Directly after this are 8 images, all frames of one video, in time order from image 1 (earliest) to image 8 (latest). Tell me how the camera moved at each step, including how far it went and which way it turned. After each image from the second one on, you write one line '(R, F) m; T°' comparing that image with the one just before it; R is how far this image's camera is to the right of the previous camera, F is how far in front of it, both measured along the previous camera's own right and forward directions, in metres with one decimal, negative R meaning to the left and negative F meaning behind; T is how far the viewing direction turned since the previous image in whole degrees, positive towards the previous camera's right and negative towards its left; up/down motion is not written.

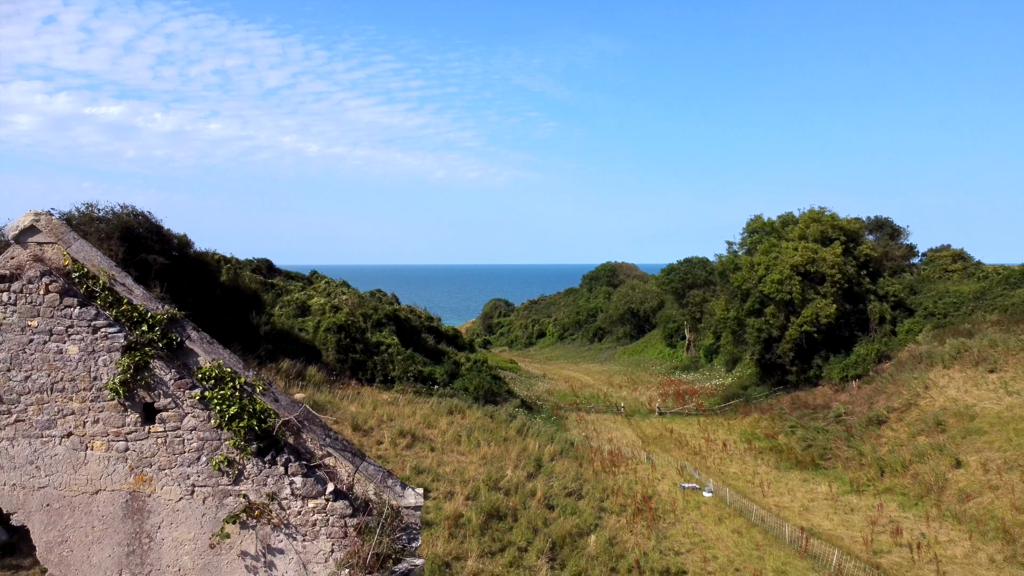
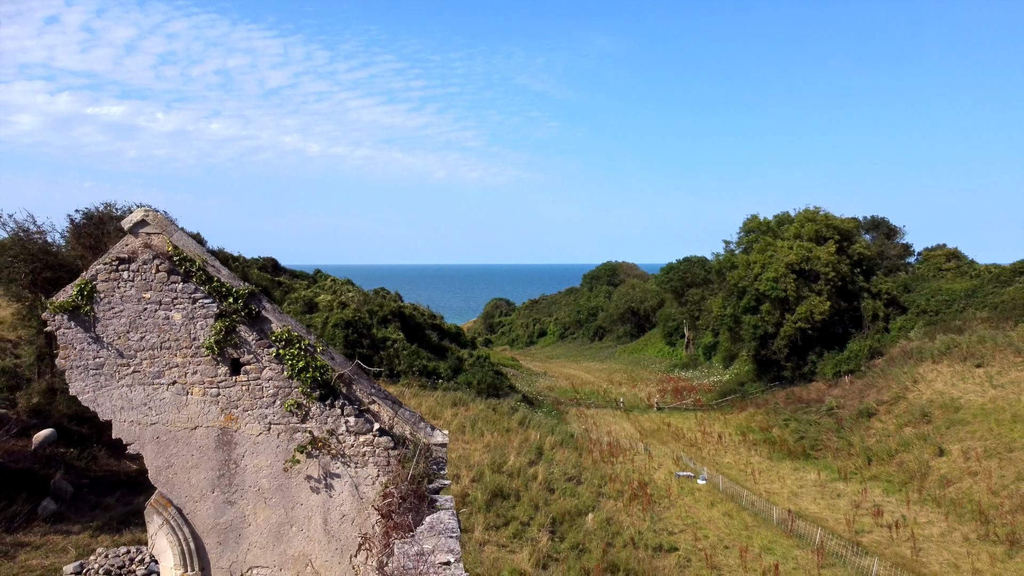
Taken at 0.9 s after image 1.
(0.0, -0.7) m; 0°
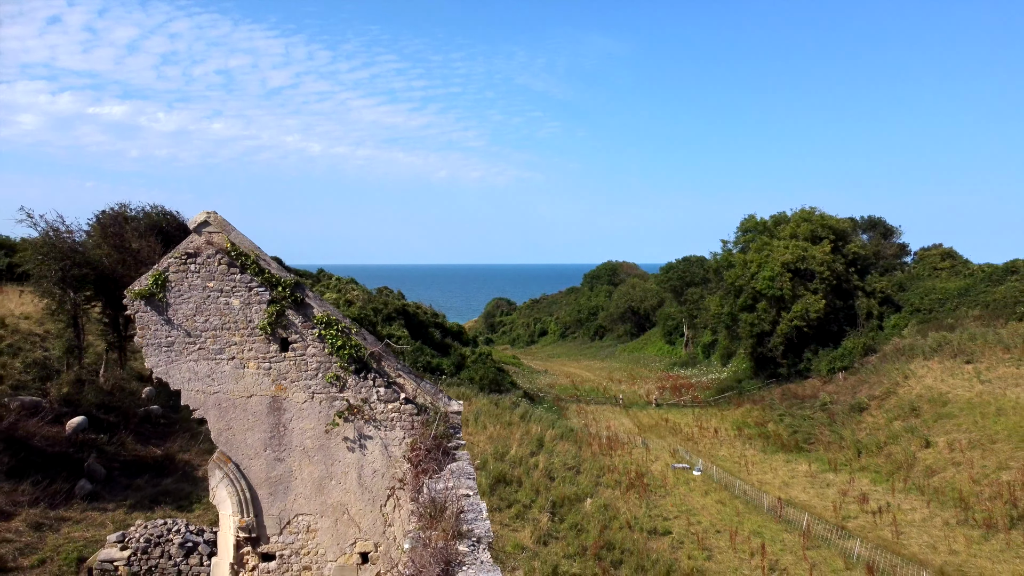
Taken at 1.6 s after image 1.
(0.0, -0.6) m; 0°
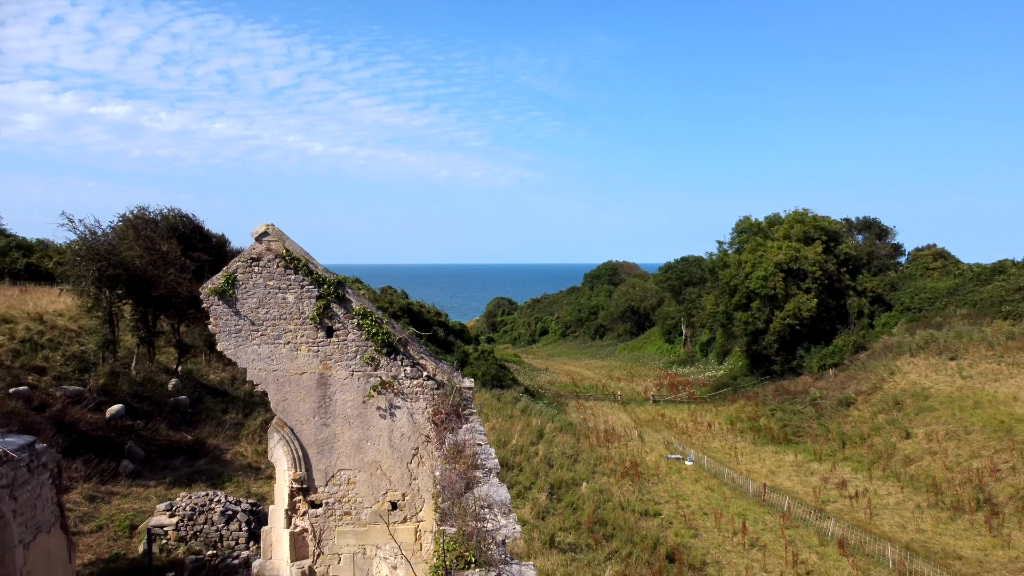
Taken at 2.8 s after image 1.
(0.0, -0.9) m; 0°
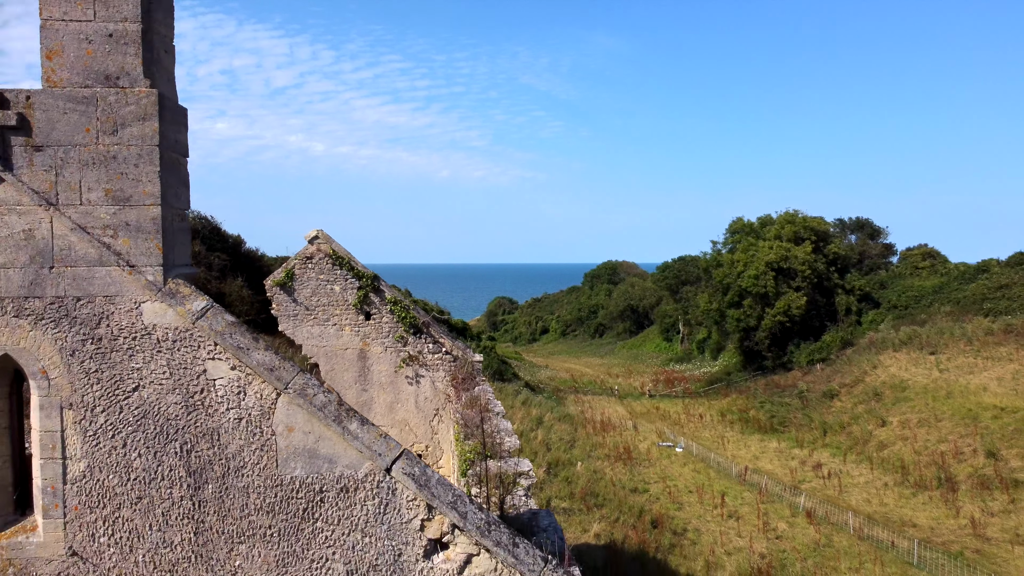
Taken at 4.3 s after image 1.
(0.0, -1.2) m; 0°
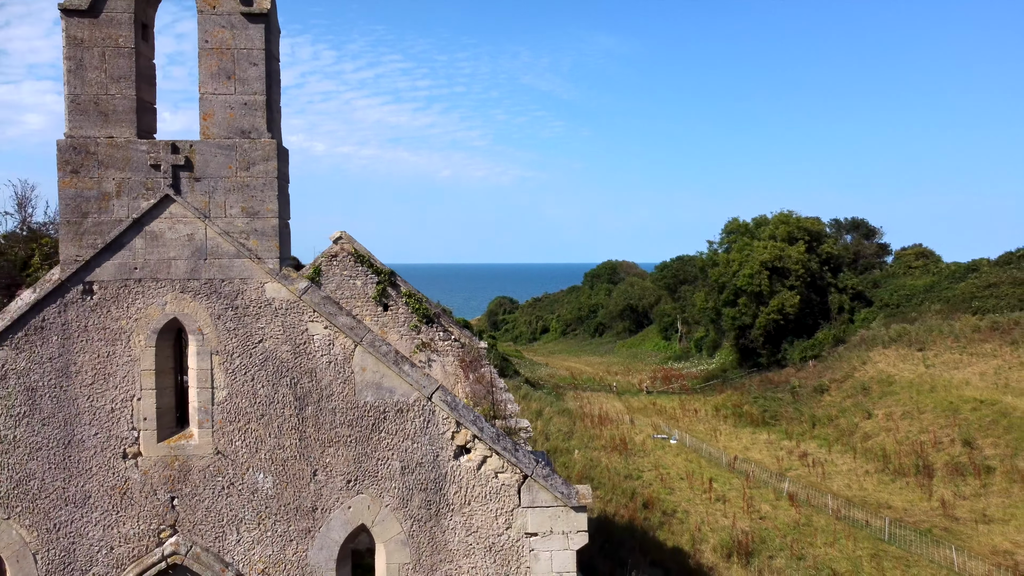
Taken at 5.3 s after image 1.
(0.0, -0.8) m; 0°
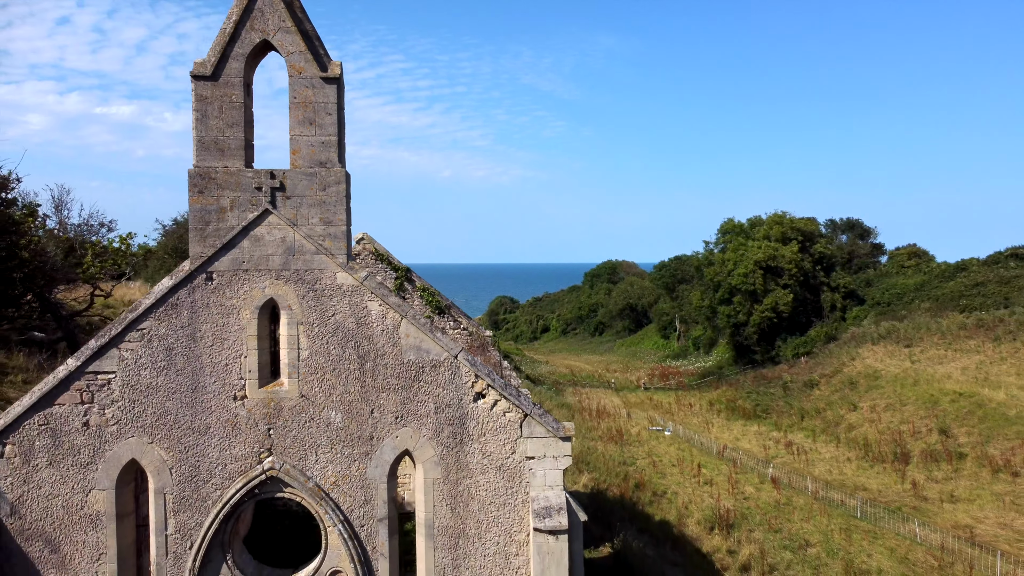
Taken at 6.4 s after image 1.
(0.0, -0.9) m; 0°
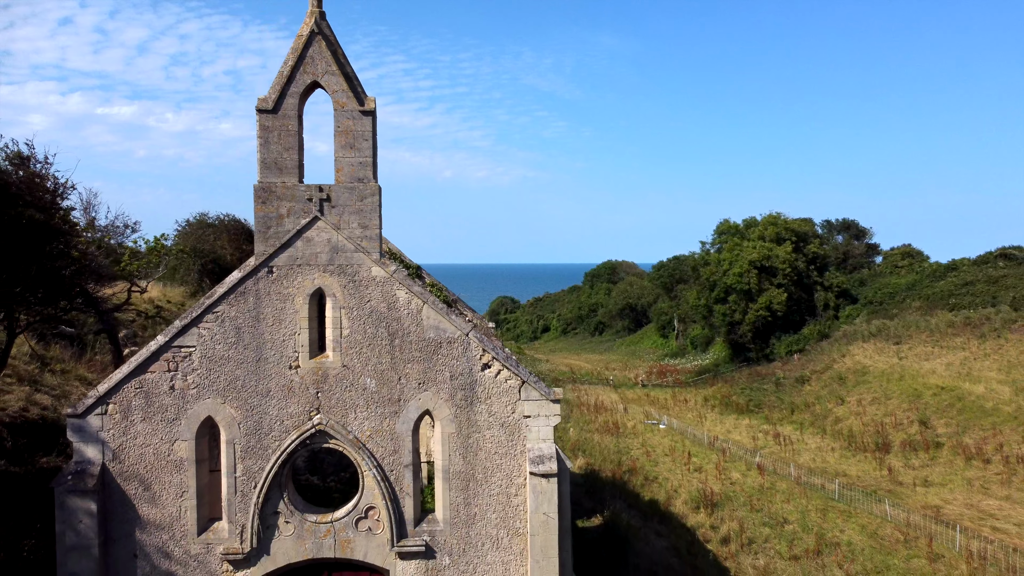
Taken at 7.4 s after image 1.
(0.0, -0.8) m; 0°
